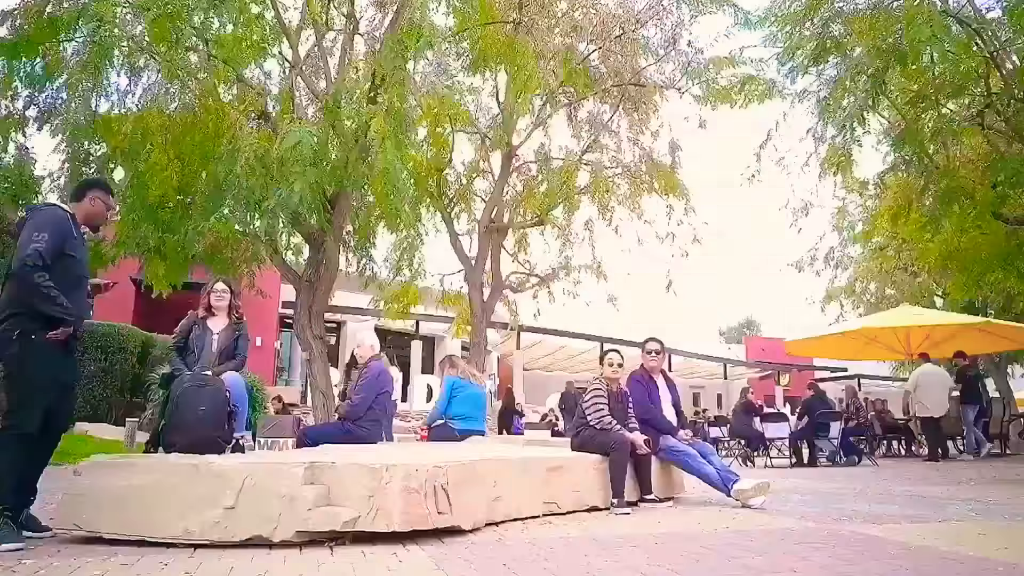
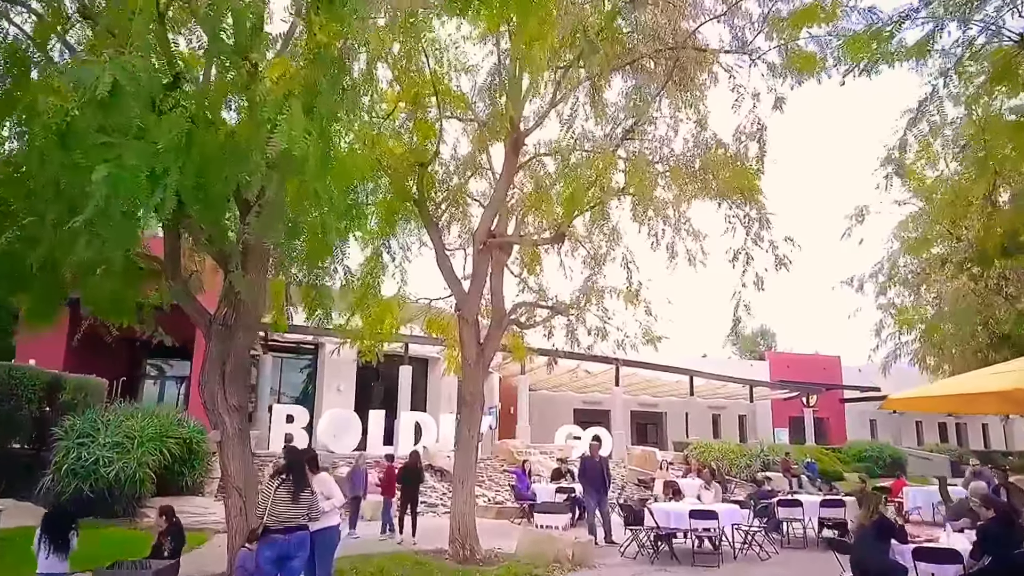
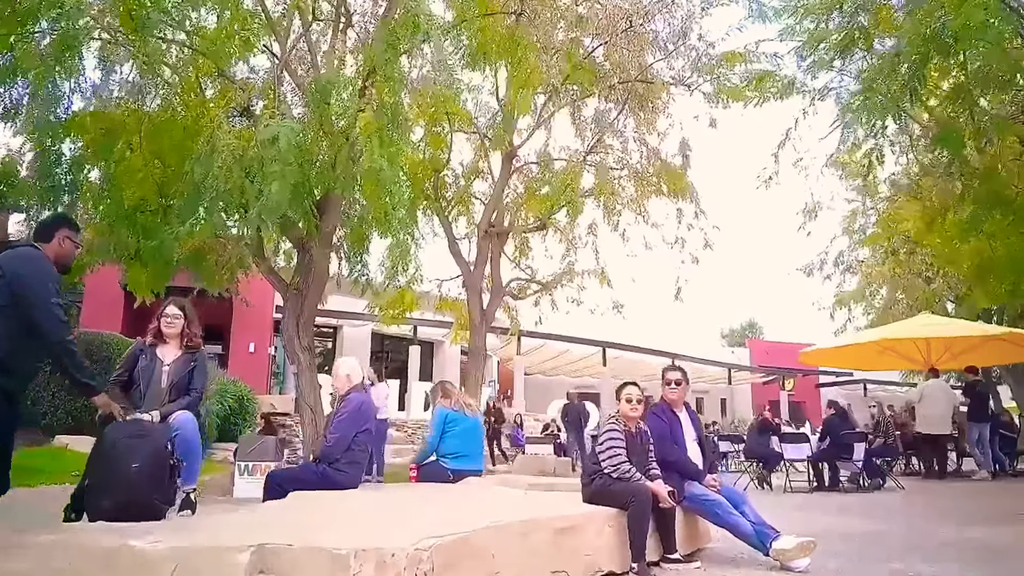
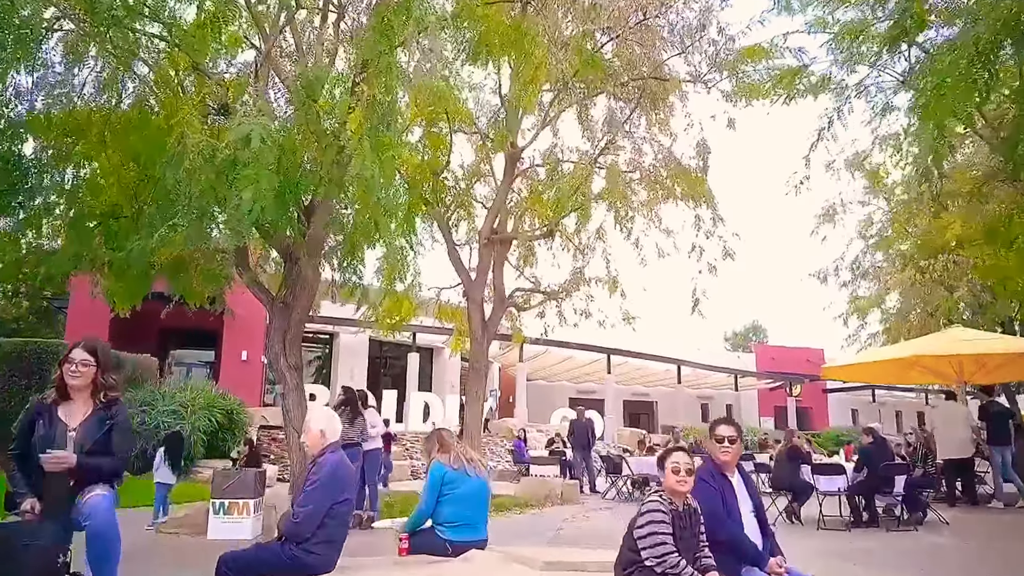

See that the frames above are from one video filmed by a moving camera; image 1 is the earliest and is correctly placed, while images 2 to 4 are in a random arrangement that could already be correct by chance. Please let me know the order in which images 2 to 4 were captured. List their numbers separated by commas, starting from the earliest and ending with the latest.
3, 4, 2
